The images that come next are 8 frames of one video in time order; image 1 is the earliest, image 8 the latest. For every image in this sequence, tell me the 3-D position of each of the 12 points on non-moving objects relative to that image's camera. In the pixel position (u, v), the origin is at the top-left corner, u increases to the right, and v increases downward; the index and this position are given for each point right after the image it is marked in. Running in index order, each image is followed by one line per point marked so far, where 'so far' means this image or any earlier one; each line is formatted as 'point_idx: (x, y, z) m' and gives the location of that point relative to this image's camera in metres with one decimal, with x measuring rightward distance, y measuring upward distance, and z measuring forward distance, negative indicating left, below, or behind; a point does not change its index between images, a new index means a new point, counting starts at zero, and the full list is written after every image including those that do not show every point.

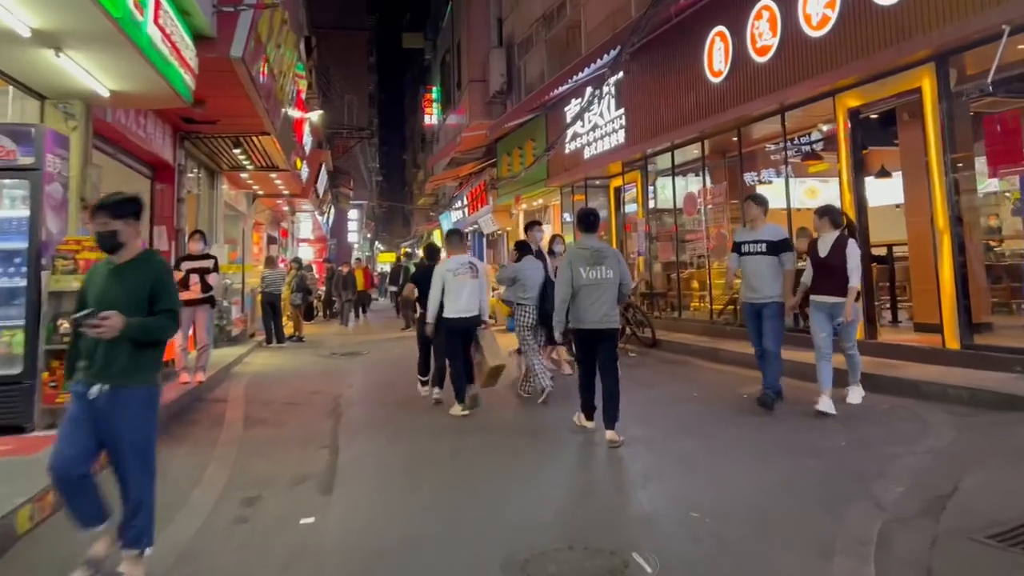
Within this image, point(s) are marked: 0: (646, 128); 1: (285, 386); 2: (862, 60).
0: (+1.7, +2.1, +11.1) m
1: (-2.2, -0.9, +8.2) m
2: (+2.8, +1.8, +6.9) m
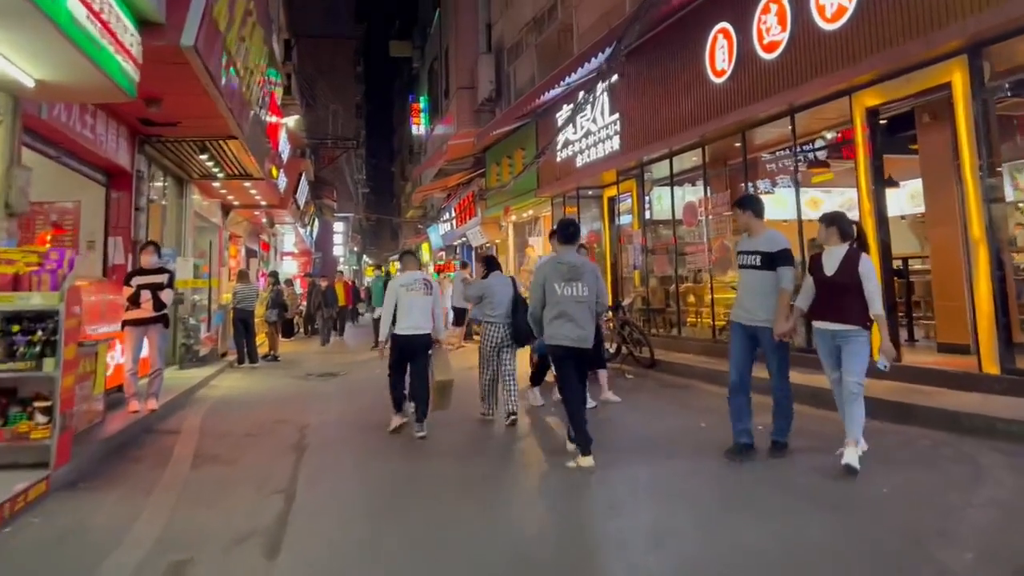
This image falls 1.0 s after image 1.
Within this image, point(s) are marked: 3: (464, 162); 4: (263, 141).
0: (+1.6, +1.9, +10.5) m
1: (-2.3, -1.1, +7.5) m
2: (+2.7, +1.7, +6.2) m
3: (-1.1, +2.8, +19.4) m
4: (-3.0, +1.8, +10.5) m
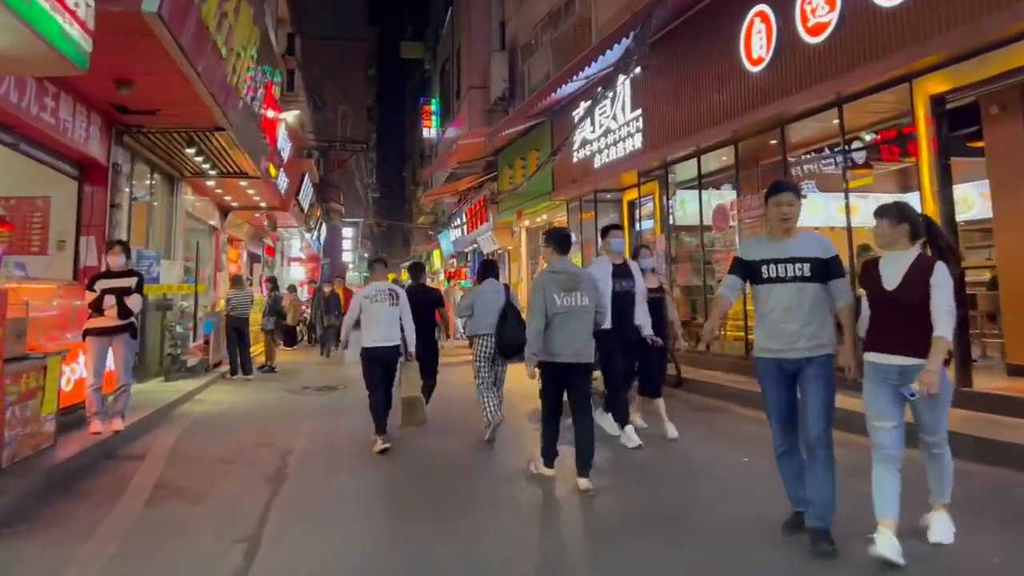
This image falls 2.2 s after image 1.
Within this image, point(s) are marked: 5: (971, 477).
0: (+1.7, +1.8, +9.7) m
1: (-2.2, -1.1, +6.7) m
2: (+2.8, +1.6, +5.4) m
3: (-0.8, +2.6, +18.6) m
4: (-2.9, +1.7, +9.8) m
5: (+2.3, -0.9, +4.3) m
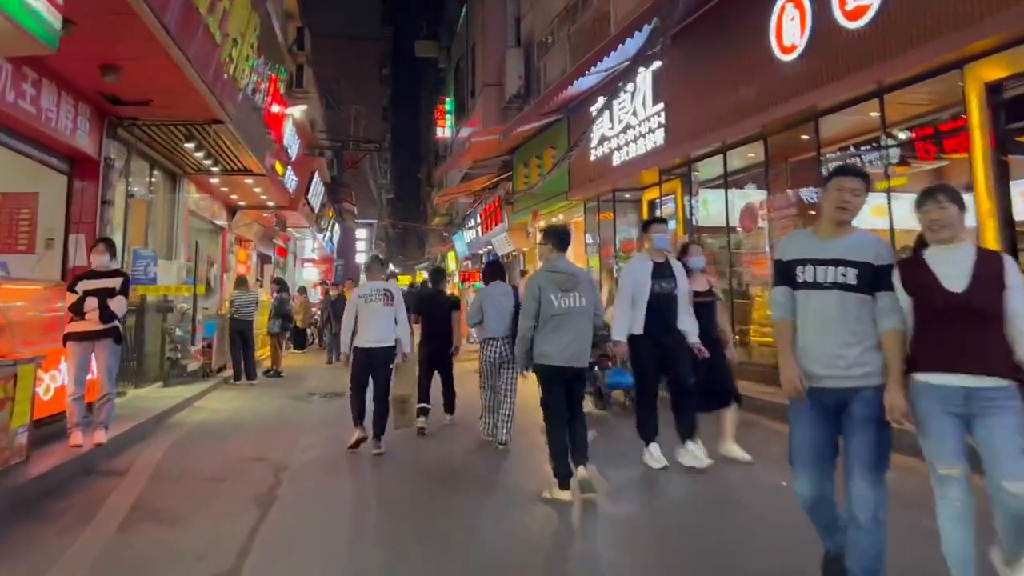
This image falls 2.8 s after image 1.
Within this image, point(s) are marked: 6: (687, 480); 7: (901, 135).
0: (+1.9, +1.7, +9.2) m
1: (-2.1, -1.2, +6.3) m
2: (+2.8, +1.6, +4.9) m
3: (-0.5, +2.6, +18.2) m
4: (-2.7, +1.7, +9.4) m
5: (+2.3, -1.0, +3.8) m
6: (+1.0, -1.1, +4.8) m
7: (+3.3, +1.3, +7.3) m
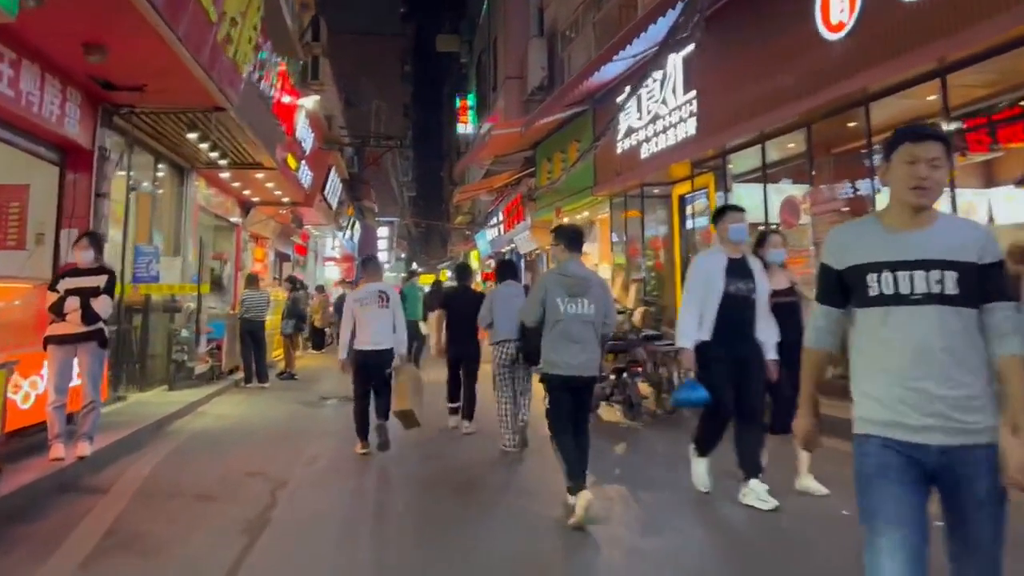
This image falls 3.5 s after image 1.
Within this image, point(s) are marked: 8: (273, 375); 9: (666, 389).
0: (+2.1, +1.7, +8.6) m
1: (-1.9, -1.1, +5.8) m
2: (+3.0, +1.6, +4.3) m
3: (0.0, +2.6, +17.6) m
4: (-2.5, +1.7, +8.9) m
5: (+2.4, -1.0, +3.2) m
6: (+1.1, -1.1, +4.3) m
7: (+3.5, +1.3, +6.7) m
8: (-3.1, -1.1, +11.4) m
9: (+1.2, -0.8, +6.8) m
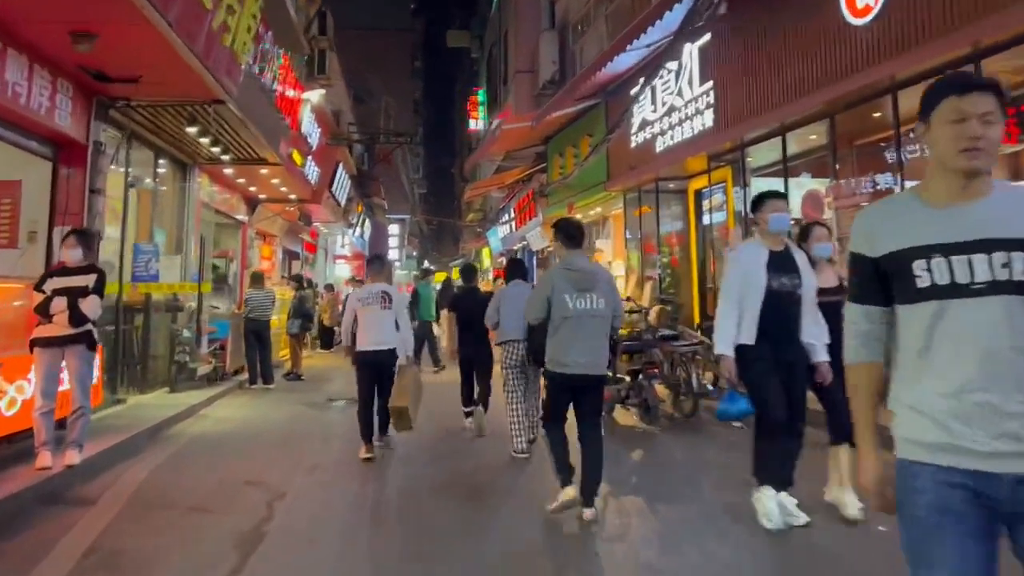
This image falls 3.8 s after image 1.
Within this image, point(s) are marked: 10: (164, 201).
0: (+2.2, +1.7, +8.3) m
1: (-1.9, -1.1, +5.6) m
2: (+3.0, +1.6, +4.0) m
3: (+0.2, +2.6, +17.3) m
4: (-2.4, +1.7, +8.6) m
5: (+2.4, -1.0, +2.9) m
6: (+1.1, -1.1, +4.0) m
7: (+3.6, +1.3, +6.3) m
8: (-3.0, -1.1, +11.2) m
9: (+1.3, -0.8, +6.5) m
10: (-3.6, +0.9, +9.0) m
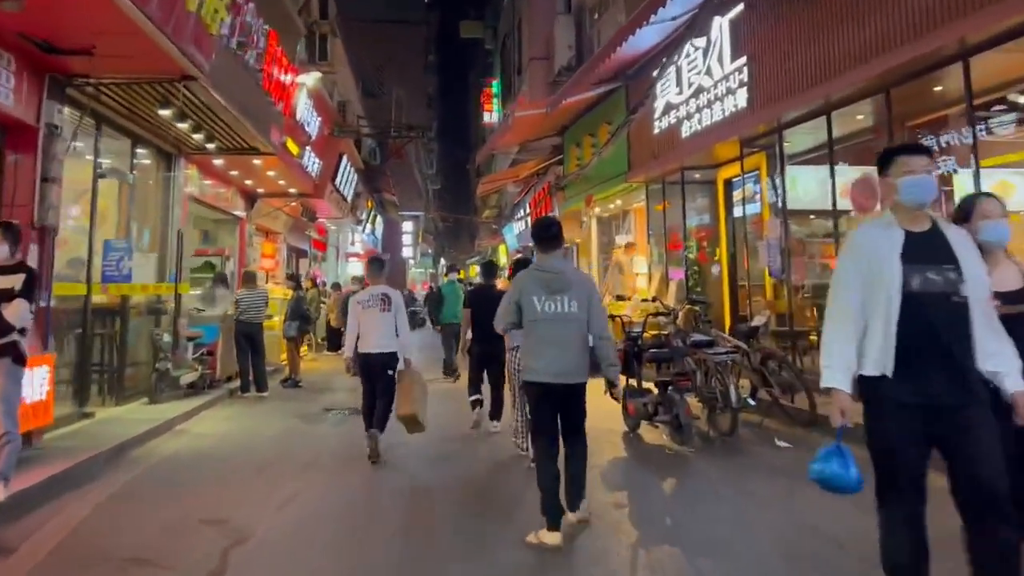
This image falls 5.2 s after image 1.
0: (+2.3, +1.8, +7.4) m
1: (-1.8, -1.2, +4.8) m
2: (+3.0, +1.6, +3.1) m
3: (+0.5, +2.7, +16.5) m
4: (-2.3, +1.7, +7.9) m
5: (+2.4, -1.0, +2.0) m
6: (+1.1, -1.1, +3.2) m
7: (+3.6, +1.4, +5.4) m
8: (-2.8, -1.1, +10.4) m
9: (+1.4, -0.8, +5.7) m
10: (-3.5, +0.9, +8.3) m
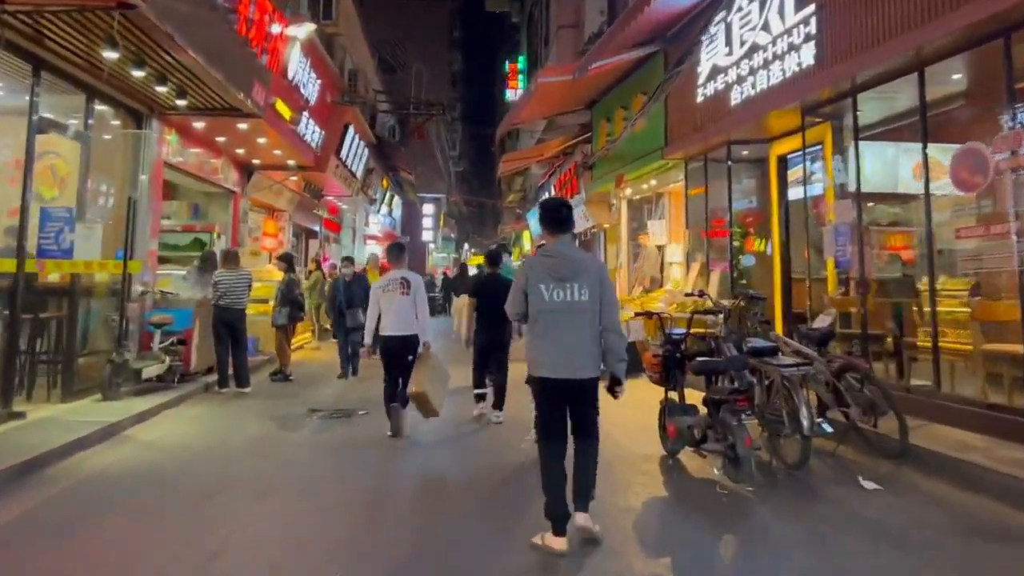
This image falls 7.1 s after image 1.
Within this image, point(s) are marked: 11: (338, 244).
0: (+2.5, +1.8, +6.1) m
1: (-1.8, -1.1, +3.7) m
2: (+3.0, +1.6, +1.8) m
3: (+0.9, +2.9, +15.2) m
4: (-2.1, +1.8, +6.7) m
5: (+2.4, -1.0, +0.8) m
6: (+1.1, -1.1, +1.9) m
7: (+3.7, +1.3, +4.1) m
8: (-2.6, -0.9, +9.3) m
9: (+1.4, -0.7, +4.5) m
10: (-3.3, +1.1, +7.2) m
11: (-3.9, +1.0, +19.7) m
